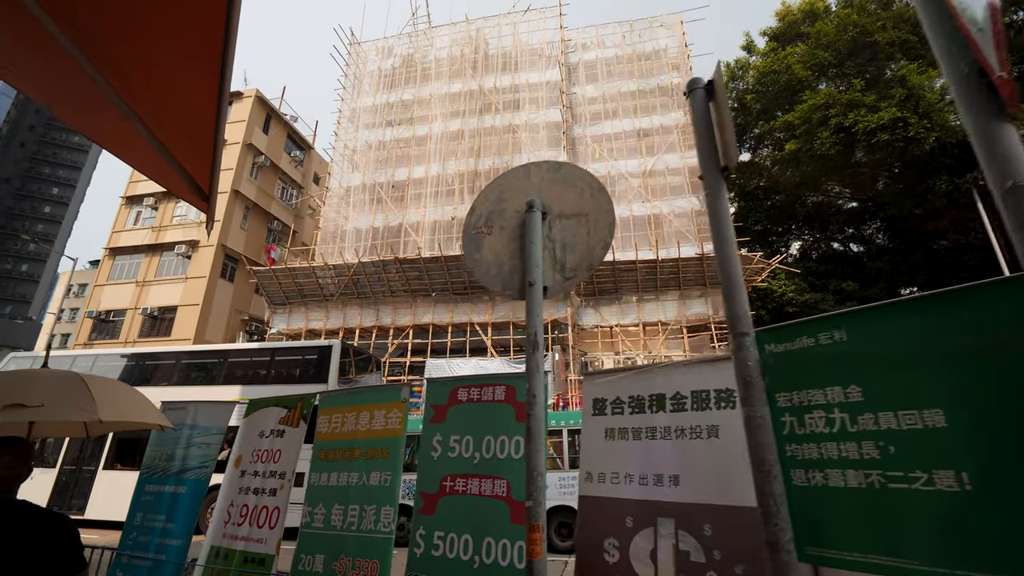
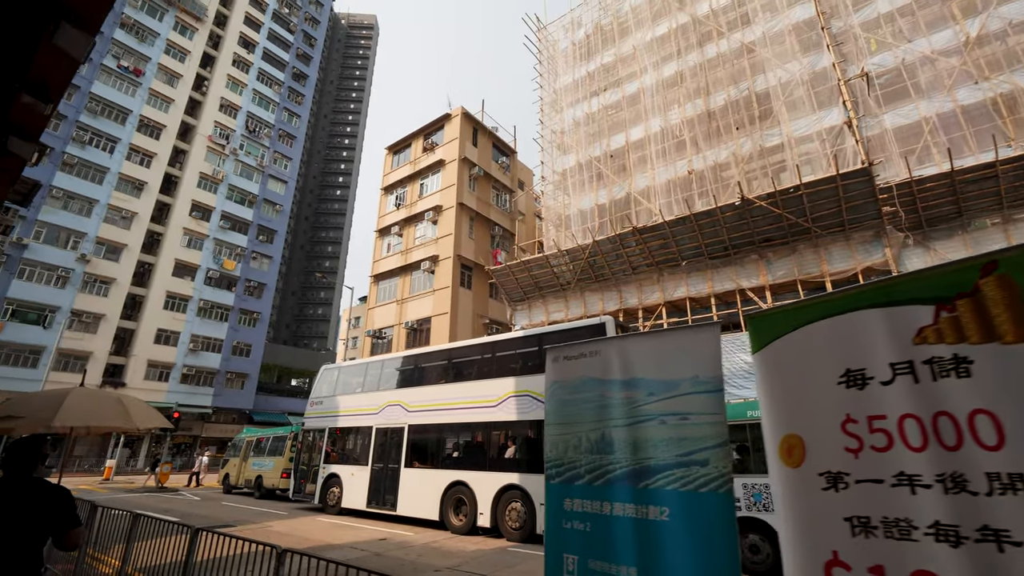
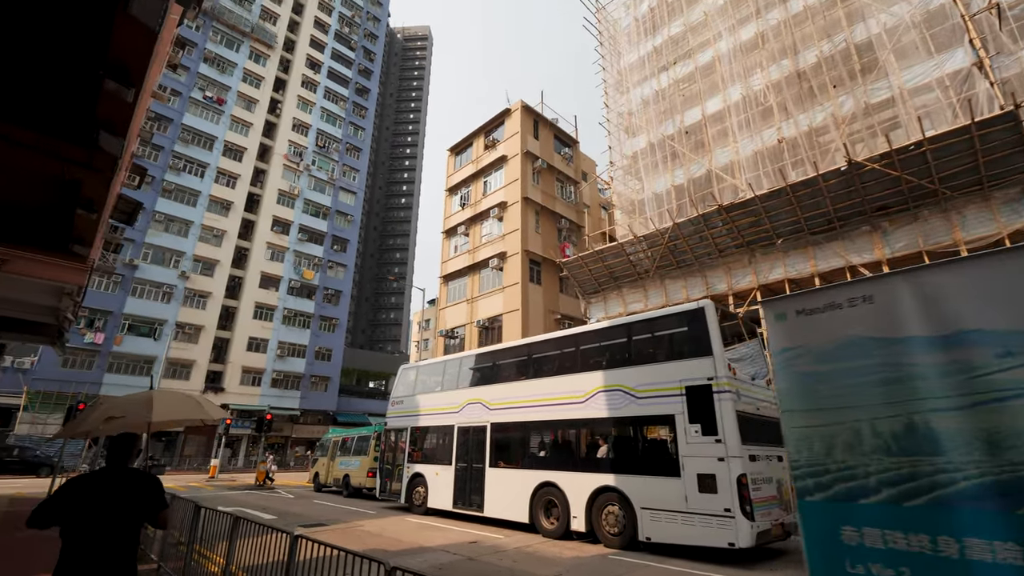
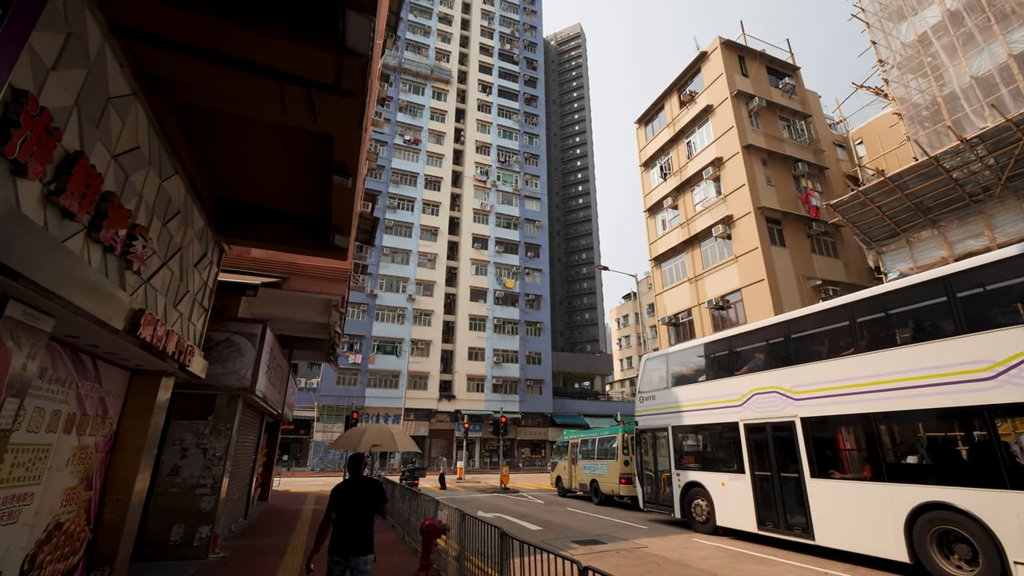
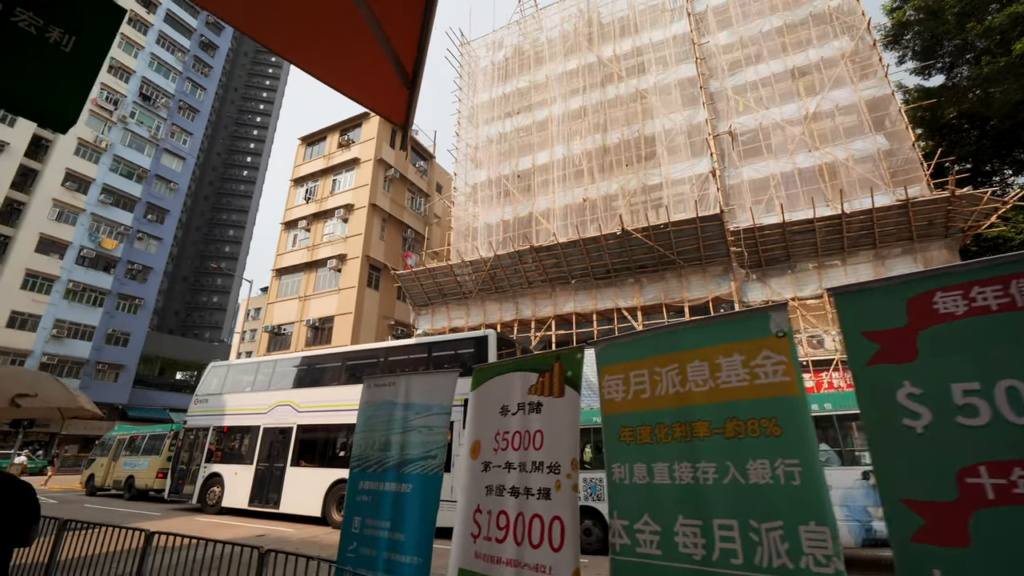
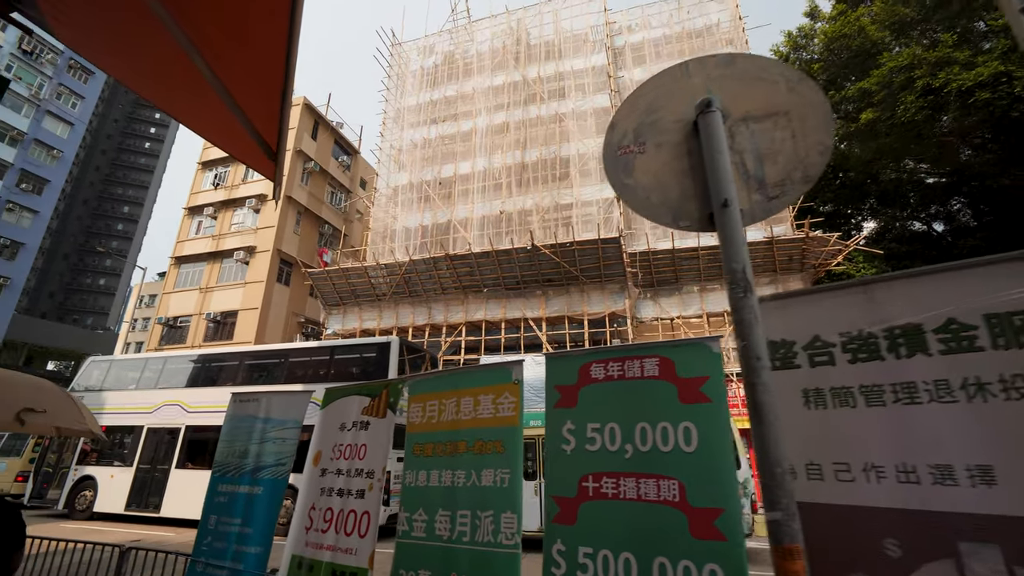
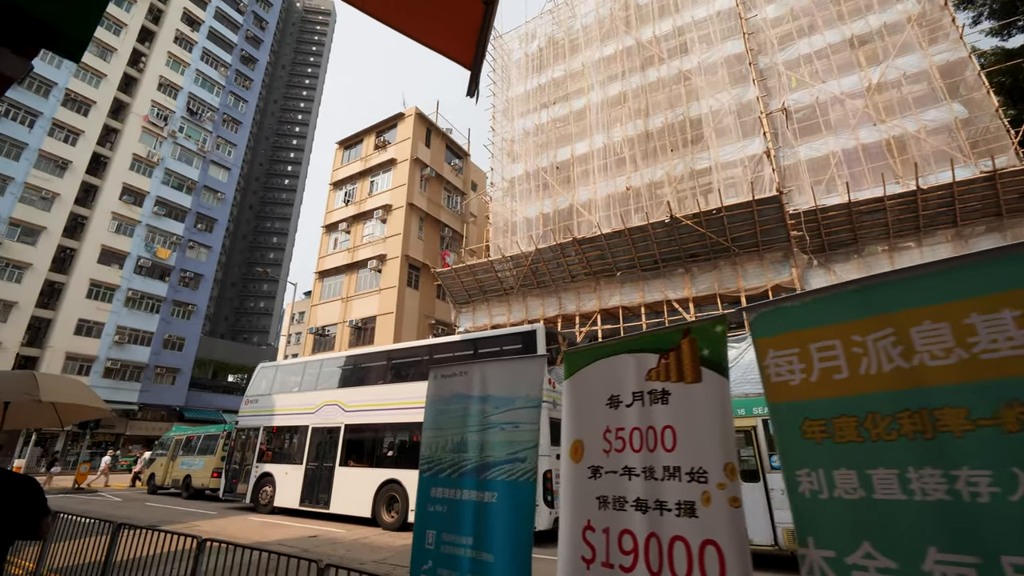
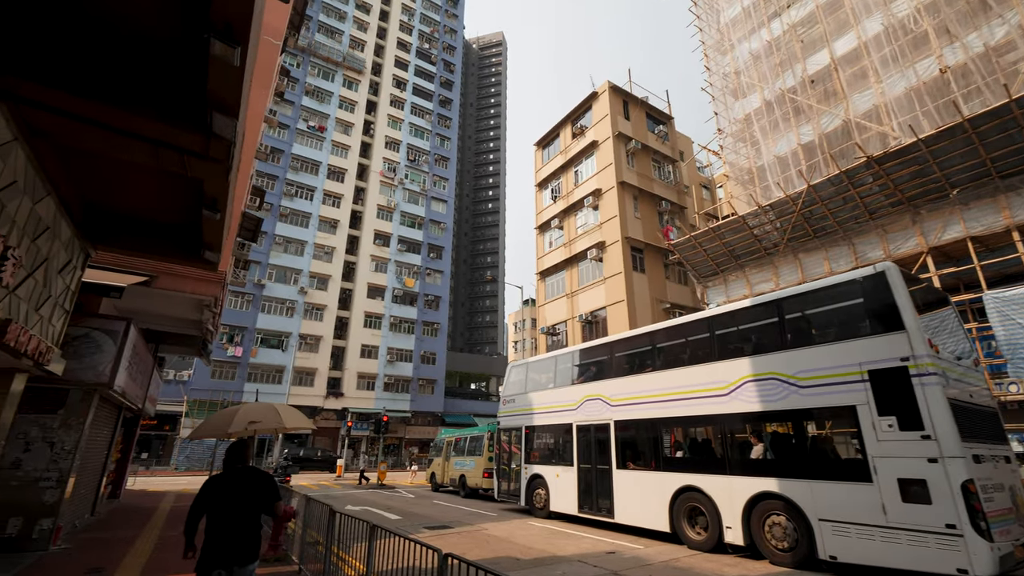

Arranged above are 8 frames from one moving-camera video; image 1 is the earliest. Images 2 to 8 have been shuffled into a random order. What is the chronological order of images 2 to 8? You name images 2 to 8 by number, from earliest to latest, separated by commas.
6, 5, 7, 2, 3, 8, 4
